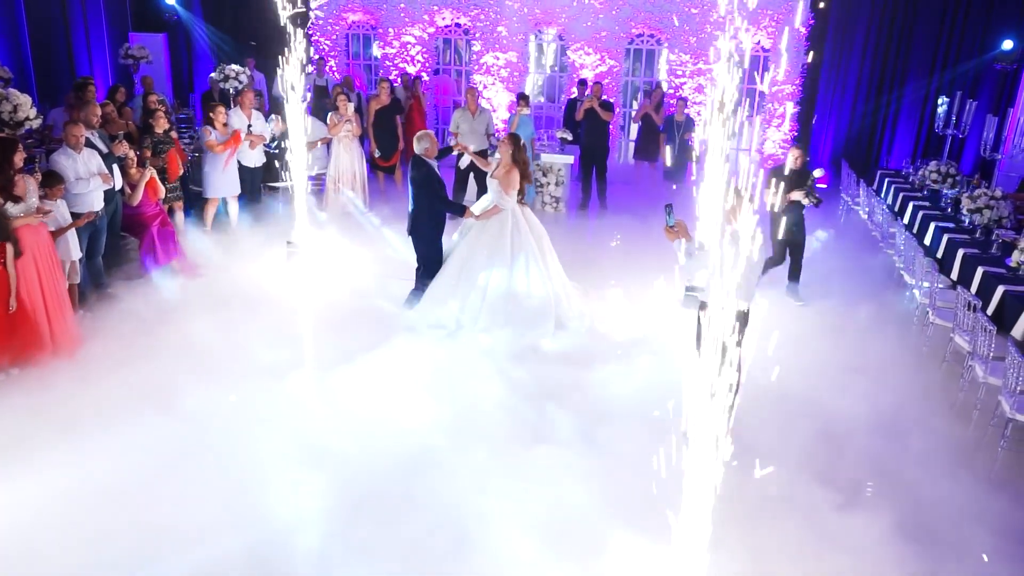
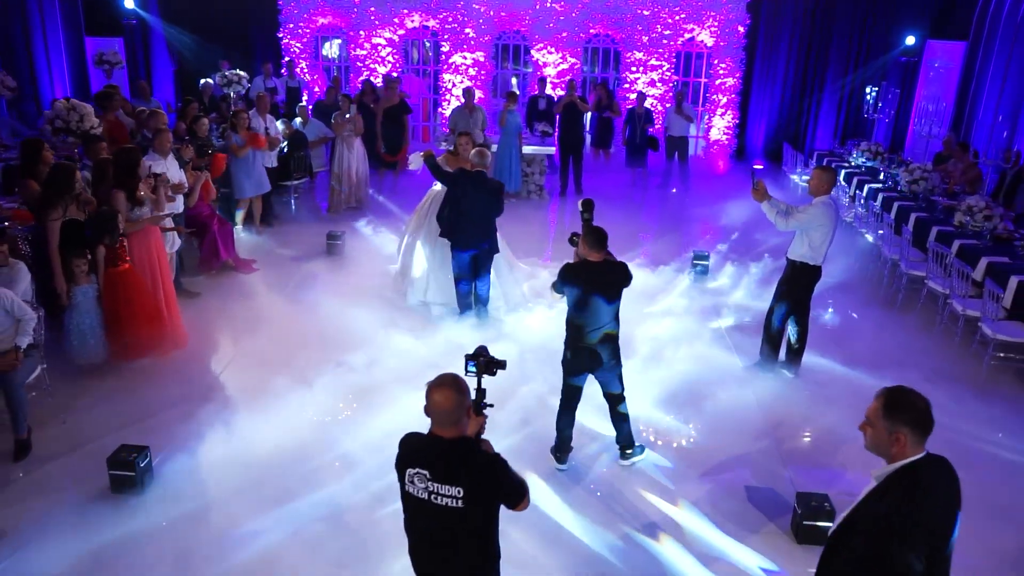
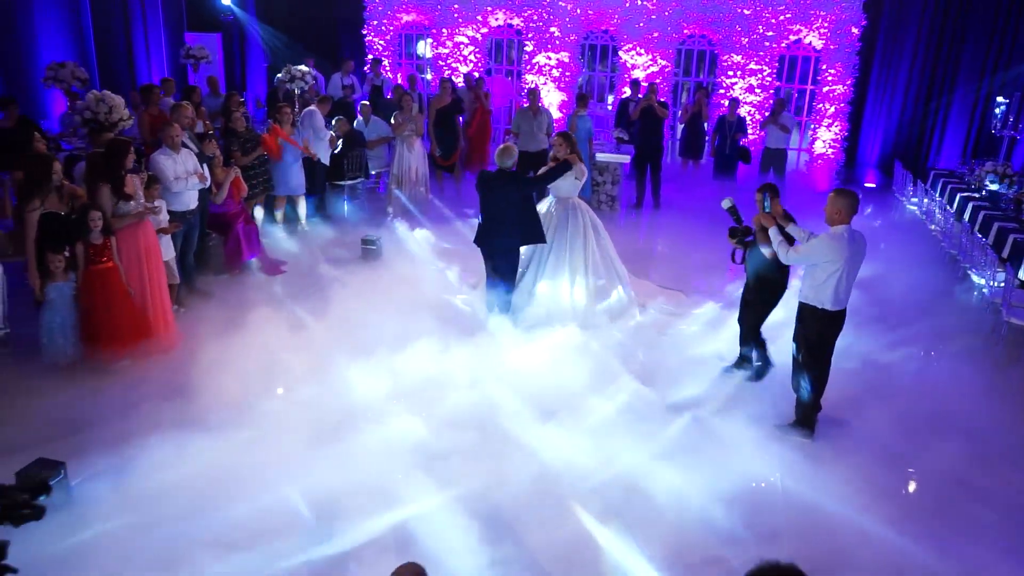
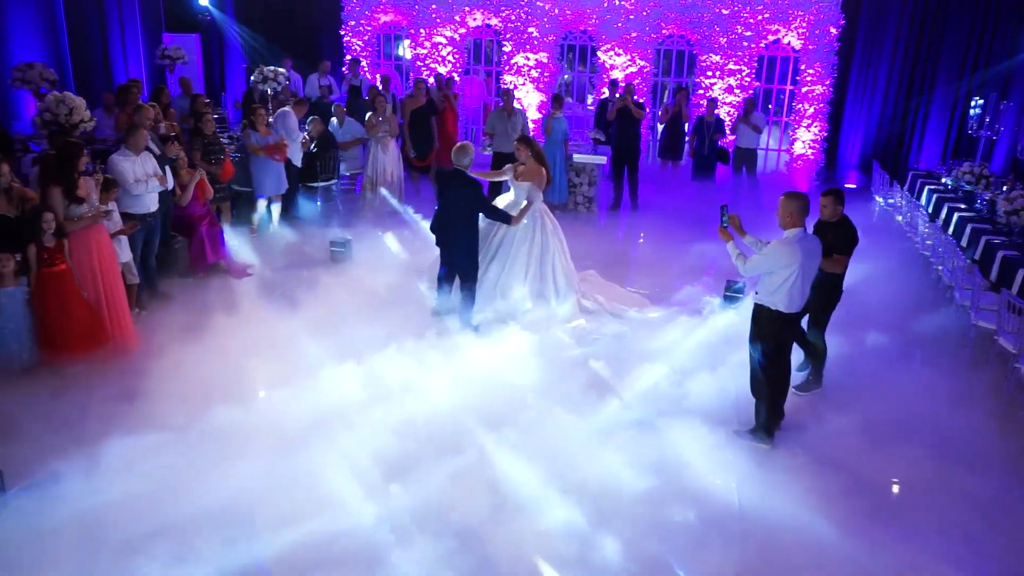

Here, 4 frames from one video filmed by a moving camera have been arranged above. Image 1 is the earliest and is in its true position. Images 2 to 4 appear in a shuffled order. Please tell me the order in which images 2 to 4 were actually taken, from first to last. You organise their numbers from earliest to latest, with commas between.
4, 3, 2
